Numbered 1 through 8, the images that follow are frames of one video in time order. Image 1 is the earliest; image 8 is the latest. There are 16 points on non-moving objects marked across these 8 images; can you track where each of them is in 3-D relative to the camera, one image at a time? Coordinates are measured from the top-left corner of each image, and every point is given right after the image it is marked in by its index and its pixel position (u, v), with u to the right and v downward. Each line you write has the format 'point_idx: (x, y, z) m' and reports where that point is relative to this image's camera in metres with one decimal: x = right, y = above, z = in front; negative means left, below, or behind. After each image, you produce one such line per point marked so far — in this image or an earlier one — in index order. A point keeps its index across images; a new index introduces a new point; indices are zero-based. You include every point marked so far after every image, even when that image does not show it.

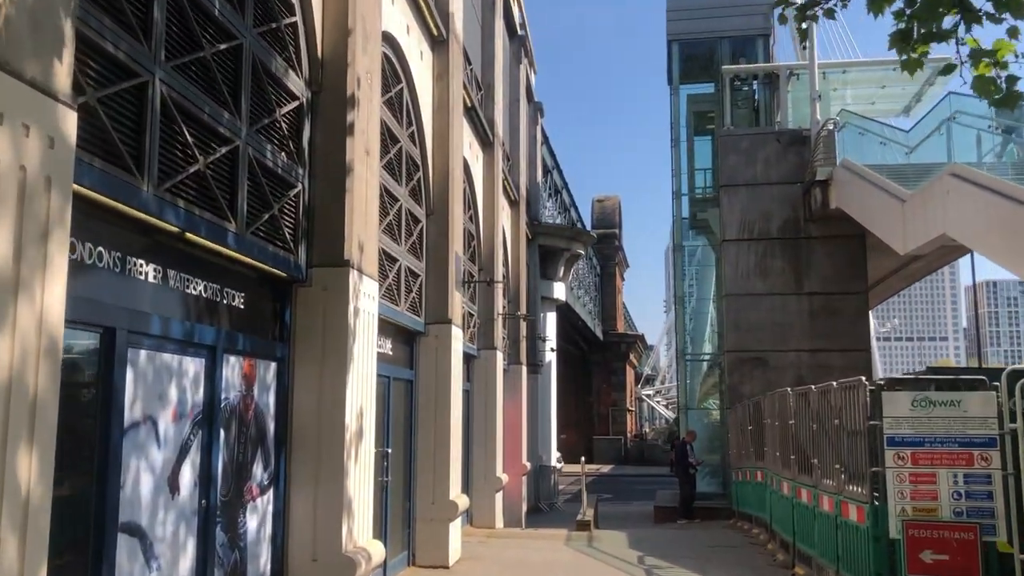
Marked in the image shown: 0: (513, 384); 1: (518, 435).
0: (0.0, -1.6, +16.0) m
1: (+0.1, -2.4, +15.8) m
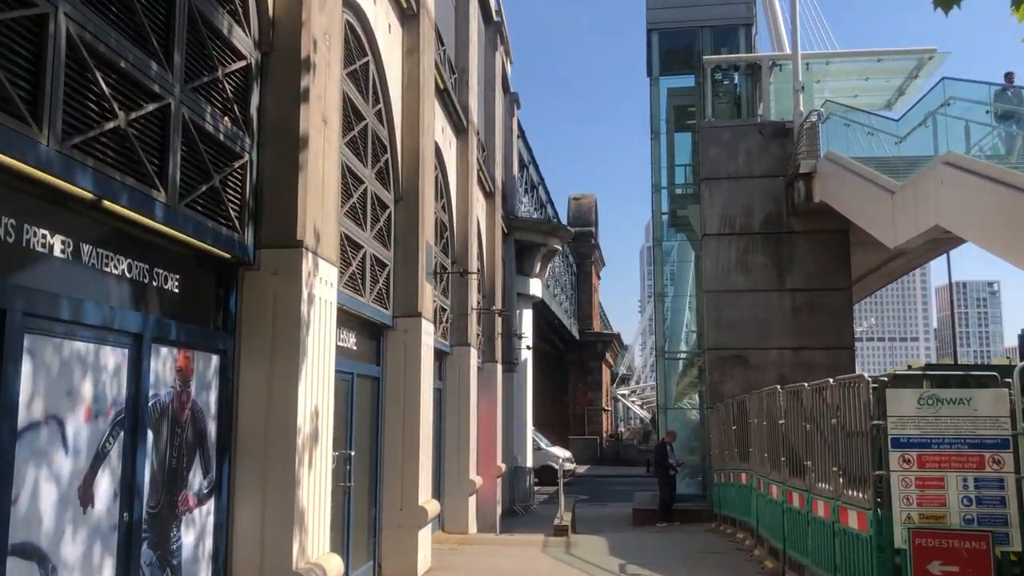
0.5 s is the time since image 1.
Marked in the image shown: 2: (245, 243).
0: (-0.4, -1.5, +15.4) m
1: (-0.3, -2.3, +15.2) m
2: (-1.3, +0.2, +4.9) m
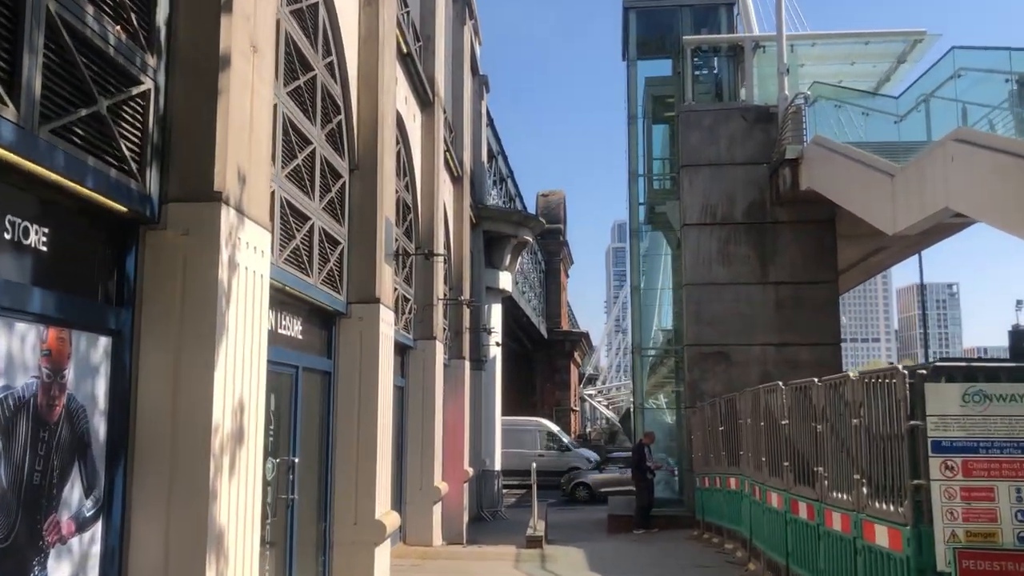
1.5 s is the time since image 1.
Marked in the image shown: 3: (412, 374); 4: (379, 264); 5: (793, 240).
0: (-0.9, -1.4, +14.3) m
1: (-0.8, -2.2, +14.2) m
2: (-1.4, +0.4, +3.8) m
3: (-1.1, -1.0, +10.9) m
4: (-1.1, +0.2, +7.6) m
5: (+4.6, +0.8, +15.8) m
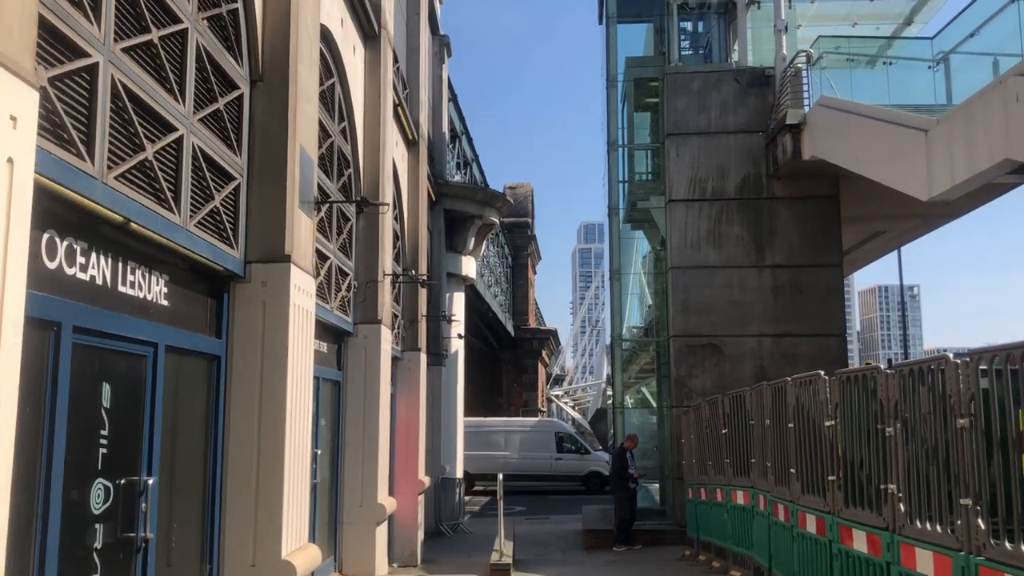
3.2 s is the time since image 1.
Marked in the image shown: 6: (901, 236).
0: (-1.3, -1.1, +12.4) m
1: (-1.2, -1.9, +12.2) m
2: (-1.5, +0.6, +1.8) m
3: (-1.5, -0.7, +8.9) m
4: (-1.3, +0.5, +5.6) m
5: (+4.1, +1.0, +14.0) m
6: (+7.3, +1.0, +18.2) m
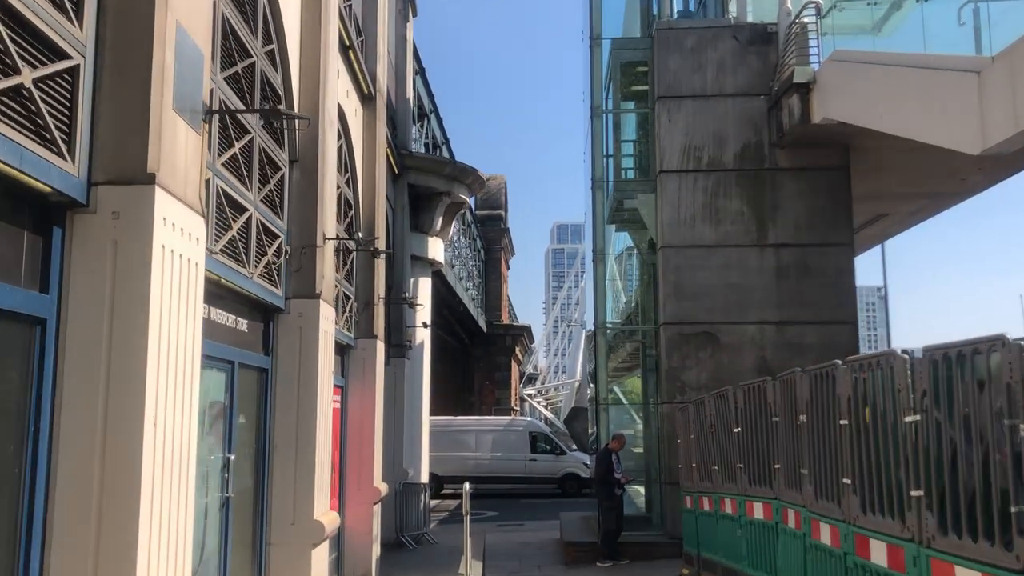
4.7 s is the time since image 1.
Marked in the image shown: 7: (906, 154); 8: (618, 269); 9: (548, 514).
0: (-1.7, -0.9, +10.7) m
1: (-1.6, -1.7, +10.5) m
2: (-1.6, +0.9, +0.1) m
3: (-1.7, -0.4, +7.2) m
4: (-1.4, +0.7, +3.9) m
5: (+3.7, +1.2, +12.5) m
6: (+6.8, +1.2, +16.7) m
7: (+5.2, +1.8, +12.8) m
8: (+1.5, +0.3, +13.8) m
9: (+0.7, -4.6, +19.7) m
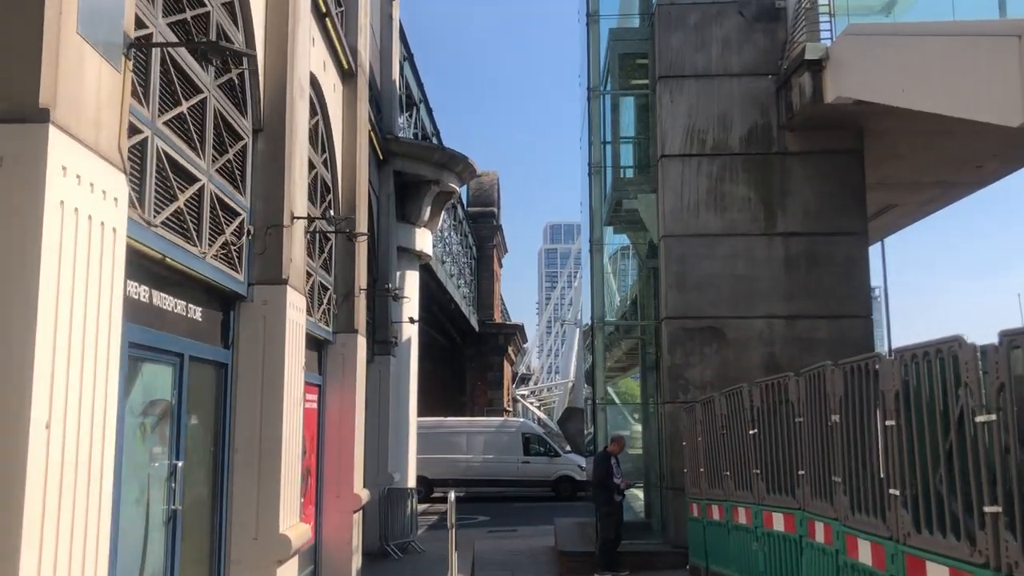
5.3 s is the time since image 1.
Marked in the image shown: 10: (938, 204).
0: (-1.8, -0.8, +9.9) m
1: (-1.7, -1.6, +9.7) m
2: (-1.6, +1.0, -0.6) m
3: (-1.8, -0.3, +6.4) m
4: (-1.5, +0.8, +3.2) m
5: (+3.6, +1.3, +11.7) m
6: (+6.7, +1.3, +16.0) m
7: (+5.1, +1.9, +12.1) m
8: (+1.4, +0.4, +13.0) m
9: (+0.6, -4.5, +19.0) m
10: (+6.9, +1.4, +15.7) m
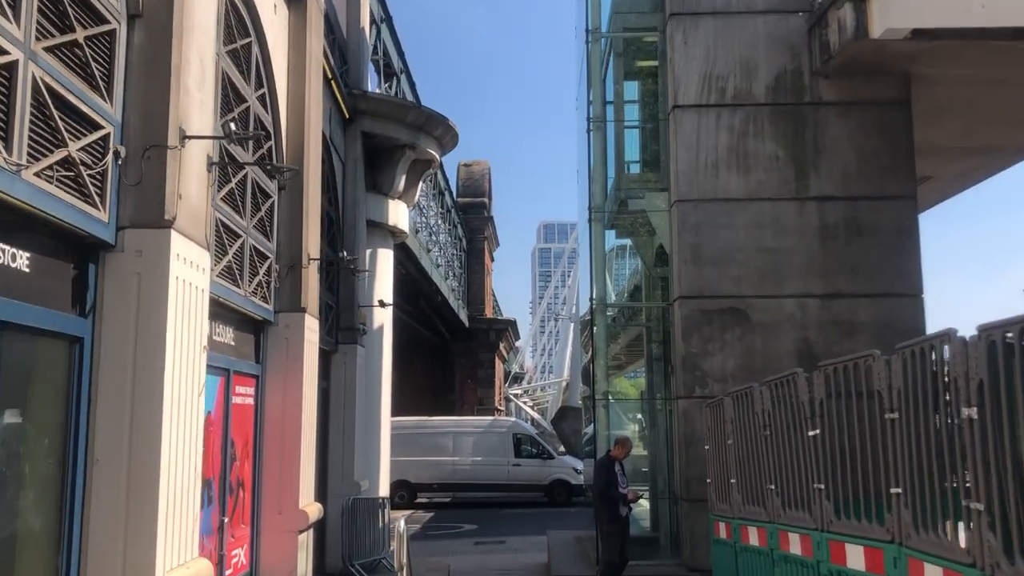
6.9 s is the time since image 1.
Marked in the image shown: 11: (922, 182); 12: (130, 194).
0: (-1.9, -0.5, +8.0) m
1: (-1.8, -1.3, +7.9) m
2: (-1.7, +1.3, -2.5) m
3: (-1.9, -0.1, +4.6) m
4: (-1.6, +1.1, +1.3) m
5: (+3.4, +1.6, +9.9) m
6: (+6.5, +1.6, +14.2) m
7: (+4.9, +2.1, +10.3) m
8: (+1.2, +0.6, +11.2) m
9: (+0.4, -4.3, +17.1) m
10: (+6.7, +1.6, +13.9) m
11: (+6.0, +1.6, +14.3) m
12: (-1.8, +0.4, +4.7) m
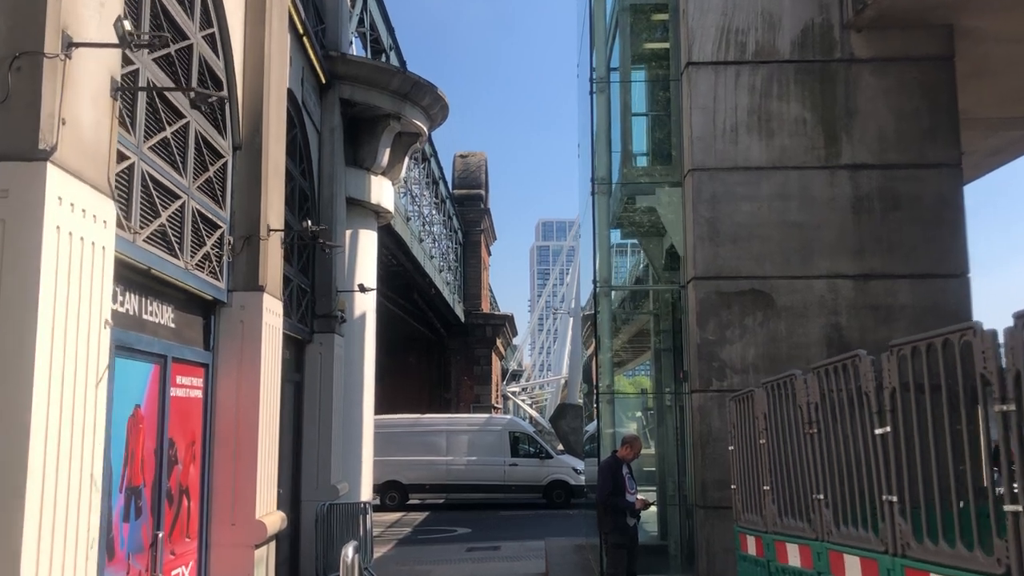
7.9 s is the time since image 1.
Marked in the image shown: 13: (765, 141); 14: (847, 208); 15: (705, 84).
0: (-1.9, -0.3, +6.9) m
1: (-1.8, -1.1, +6.8) m
2: (-1.7, +1.4, -3.6) m
3: (-1.9, +0.1, +3.5) m
4: (-1.6, +1.3, +0.2) m
5: (+3.4, +1.8, +8.8) m
6: (+6.4, +1.8, +13.1) m
7: (+4.9, +2.3, +9.2) m
8: (+1.2, +0.8, +10.1) m
9: (+0.3, -4.1, +16.0) m
10: (+6.7, +1.8, +12.8) m
11: (+6.0, +1.7, +13.2) m
12: (-1.9, +0.6, +3.5) m
13: (+2.3, +1.3, +8.8) m
14: (+3.0, +0.7, +8.7) m
15: (+1.8, +1.9, +9.0) m
